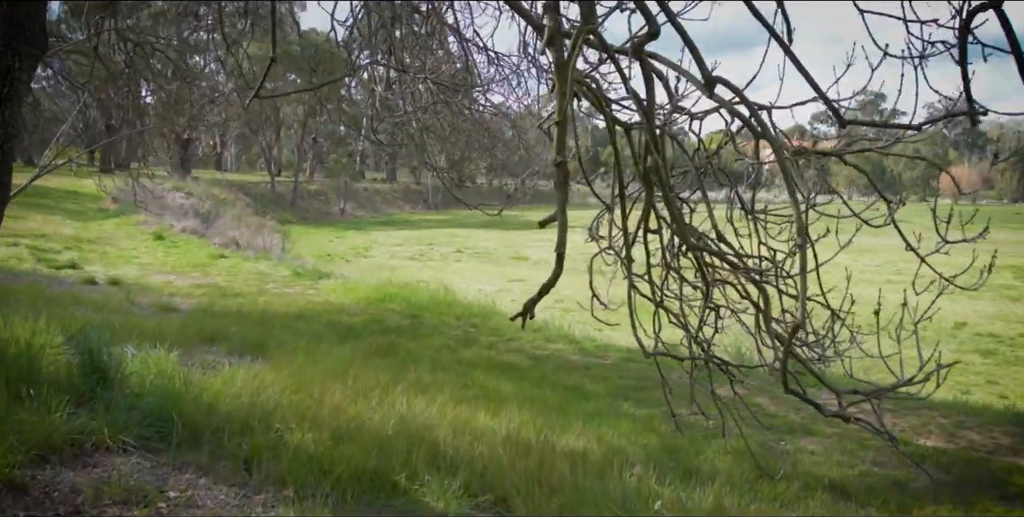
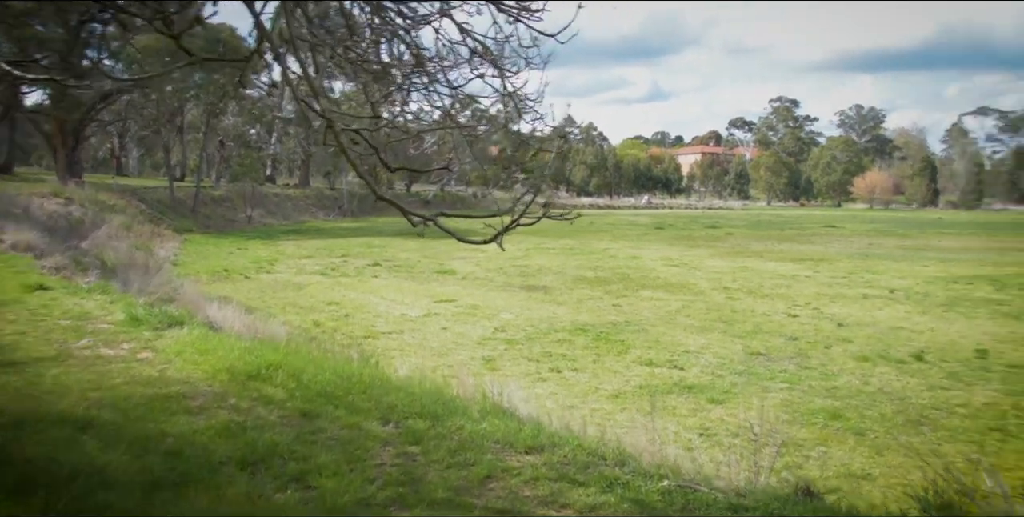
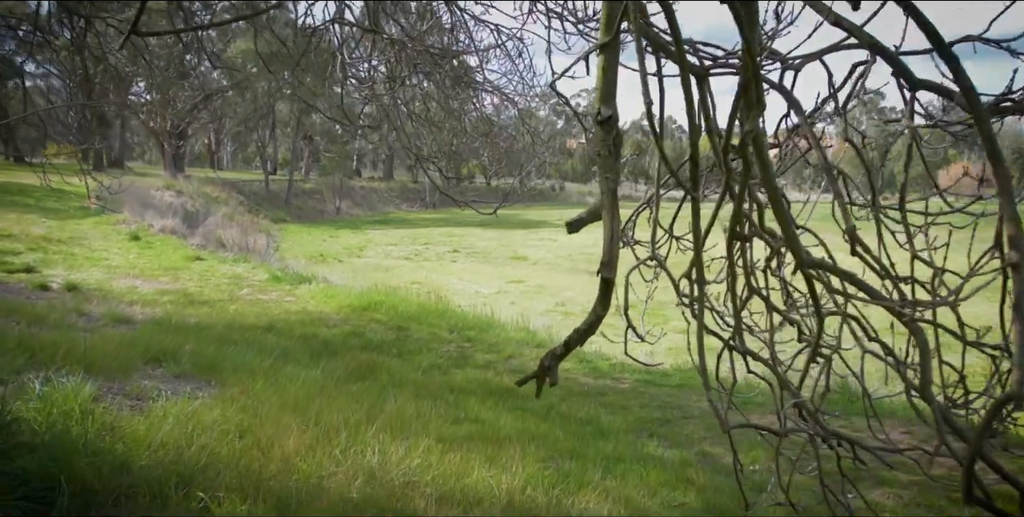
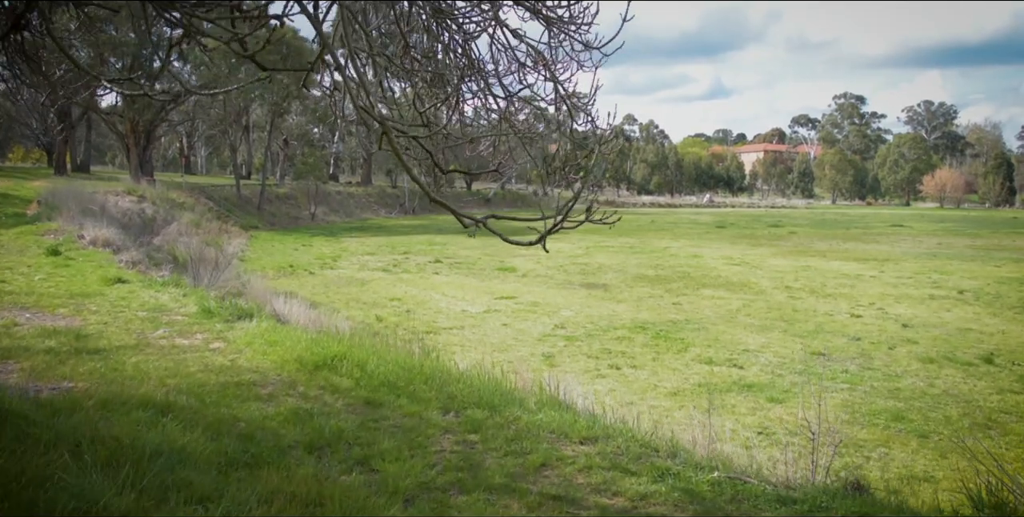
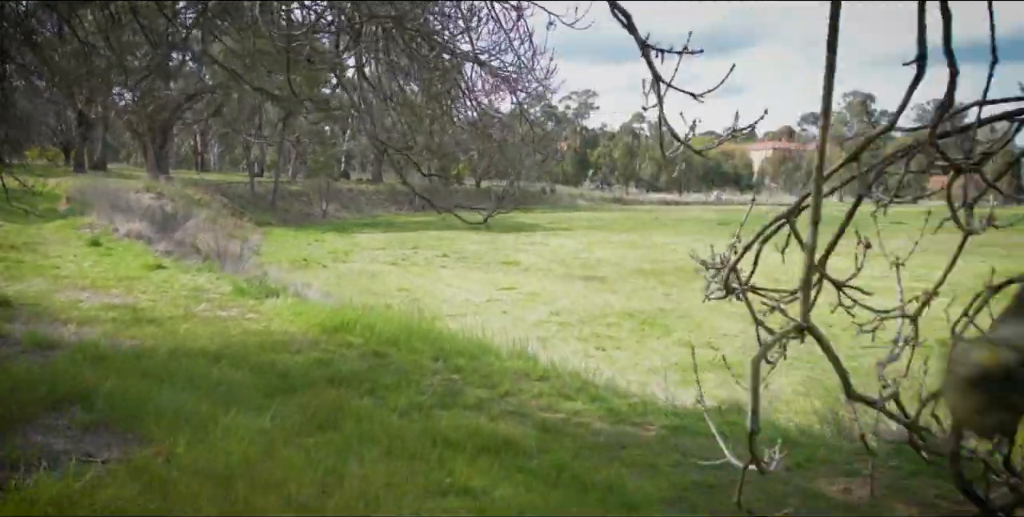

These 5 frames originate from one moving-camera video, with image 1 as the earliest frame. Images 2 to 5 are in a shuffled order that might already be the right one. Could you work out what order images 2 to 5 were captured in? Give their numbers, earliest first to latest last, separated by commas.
3, 5, 4, 2
